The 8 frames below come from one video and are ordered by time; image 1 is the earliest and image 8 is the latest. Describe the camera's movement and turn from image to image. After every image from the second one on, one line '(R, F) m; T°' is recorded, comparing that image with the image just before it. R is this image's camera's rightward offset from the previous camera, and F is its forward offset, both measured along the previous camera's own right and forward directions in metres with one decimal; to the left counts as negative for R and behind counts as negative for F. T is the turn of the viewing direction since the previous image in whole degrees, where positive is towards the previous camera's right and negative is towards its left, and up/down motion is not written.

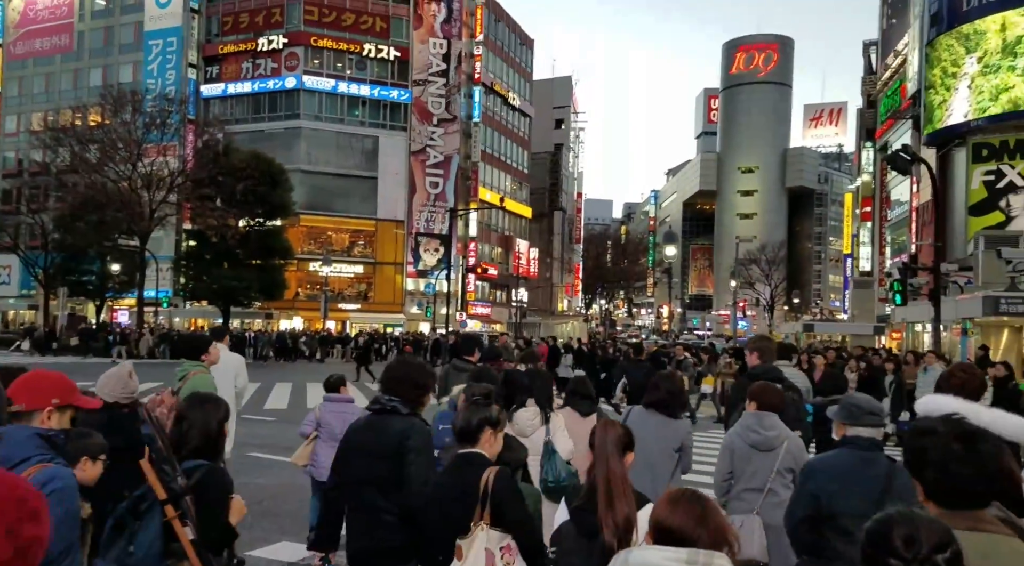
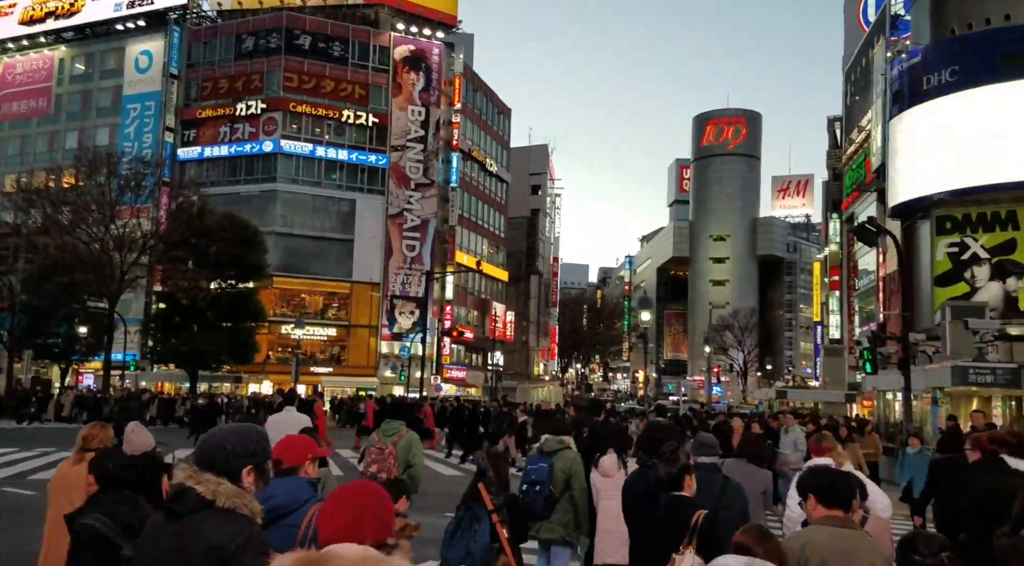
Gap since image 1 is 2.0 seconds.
(-0.1, -0.1) m; +2°
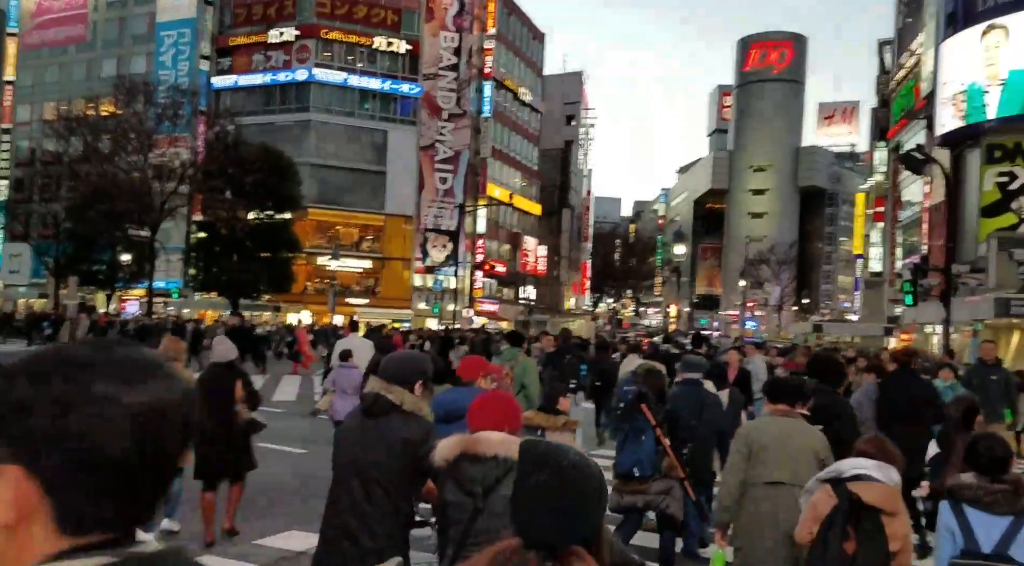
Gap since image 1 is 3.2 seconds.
(+0.1, +0.2) m; -2°
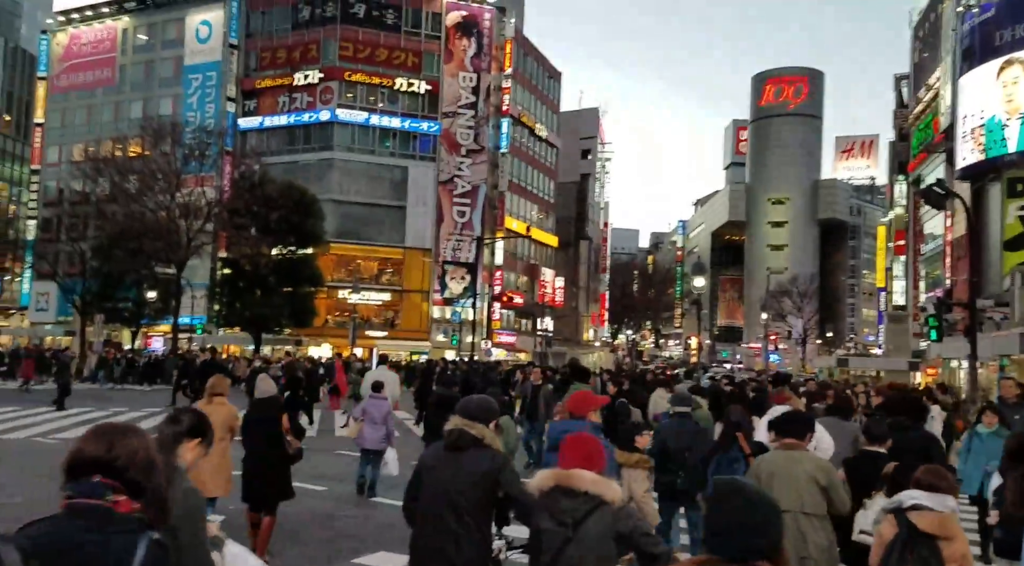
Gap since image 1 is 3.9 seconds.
(+0.1, -0.6) m; -1°
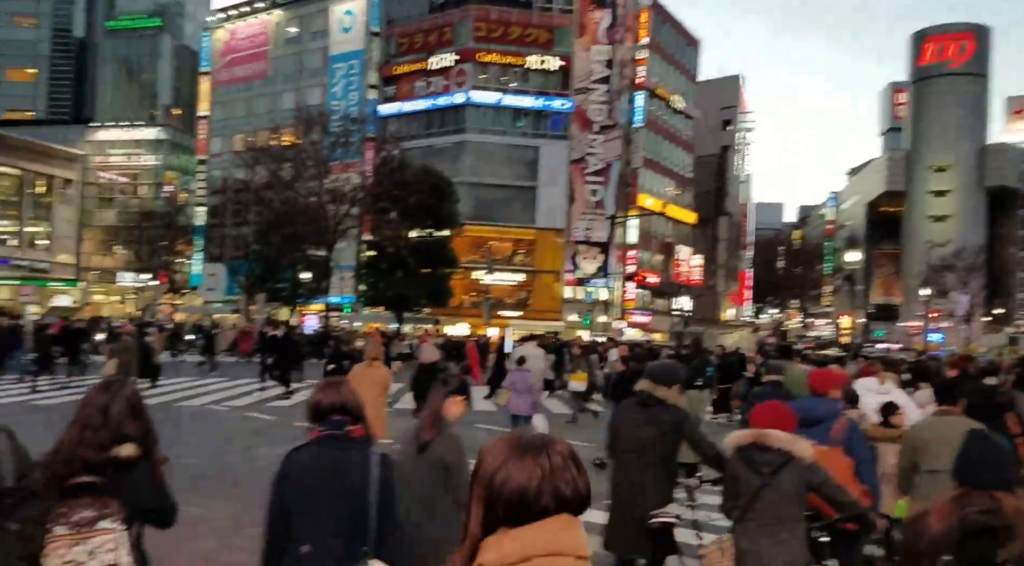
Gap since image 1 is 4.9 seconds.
(+0.4, +0.4) m; -9°
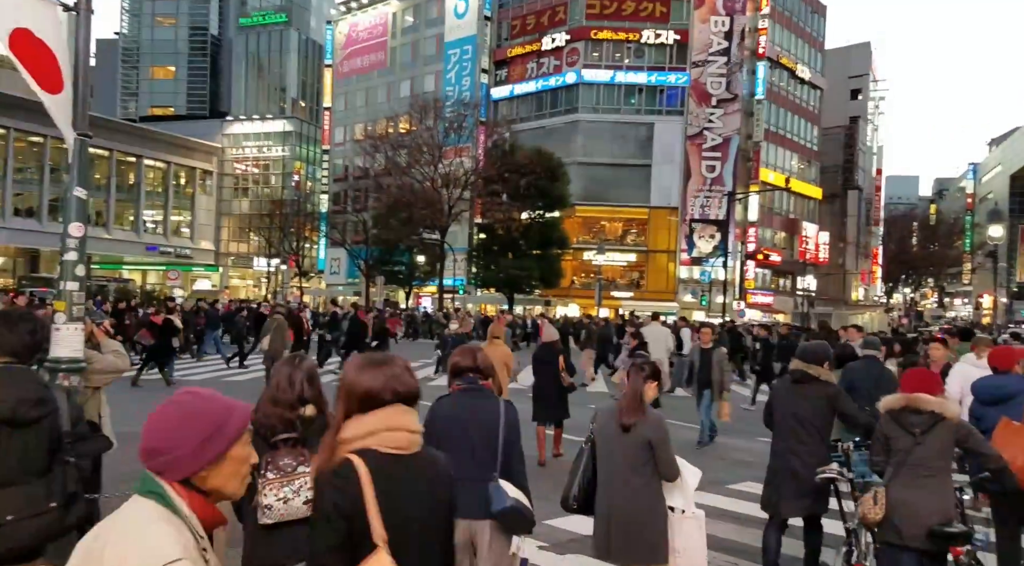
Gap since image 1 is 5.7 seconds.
(+0.2, +0.7) m; -7°
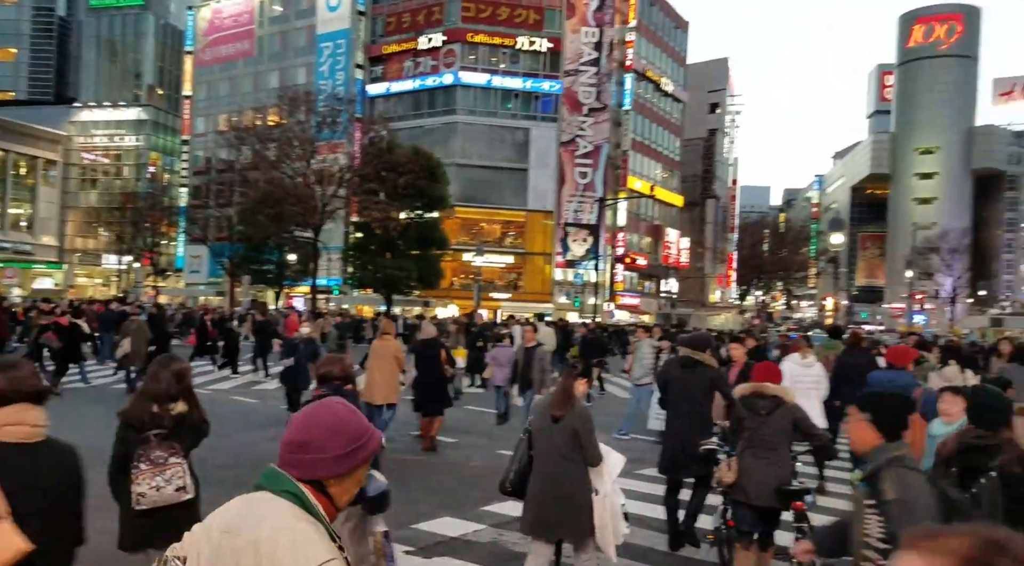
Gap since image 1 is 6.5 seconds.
(-0.4, -0.8) m; +8°
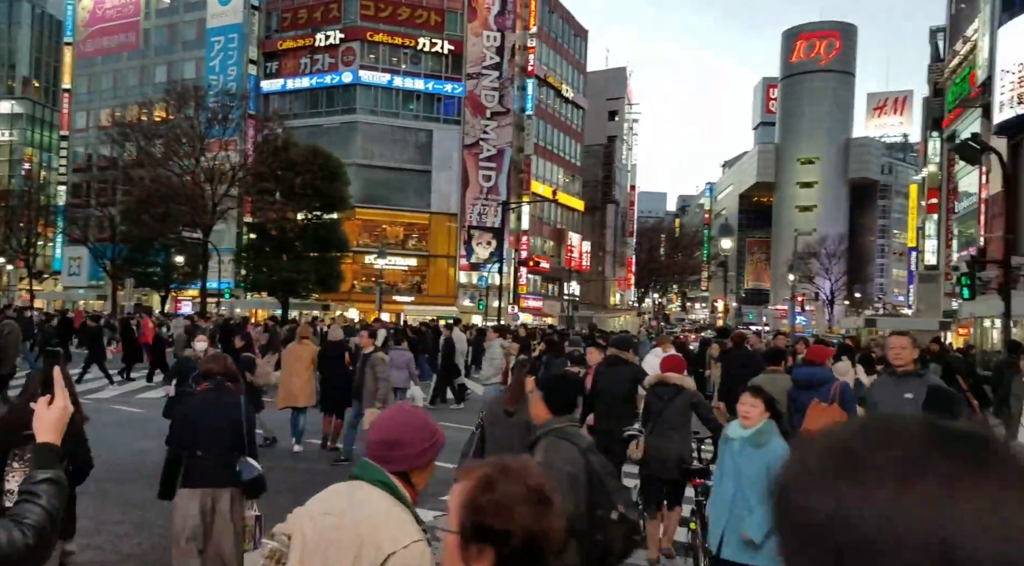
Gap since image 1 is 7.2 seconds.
(-0.3, +0.2) m; +6°
